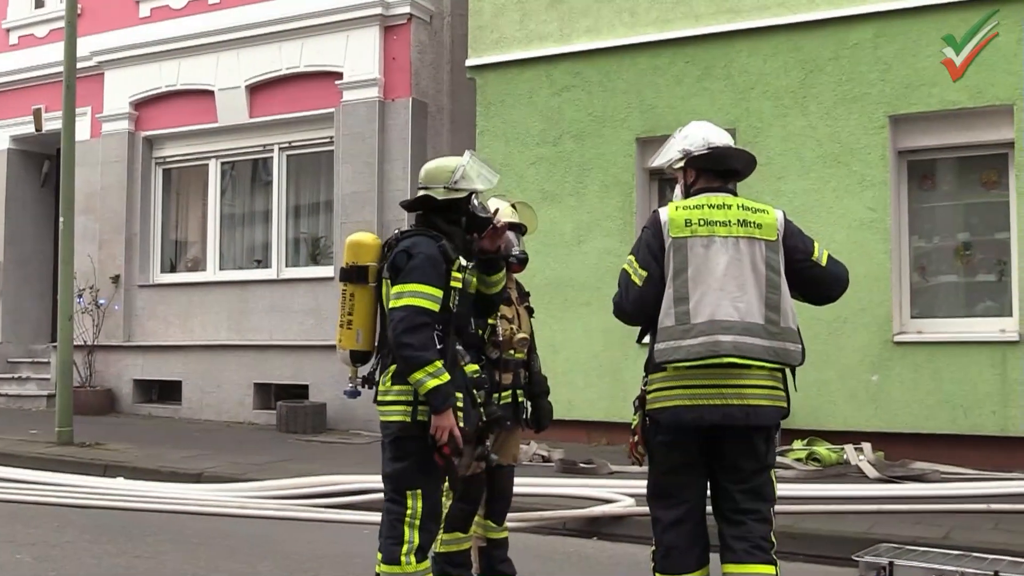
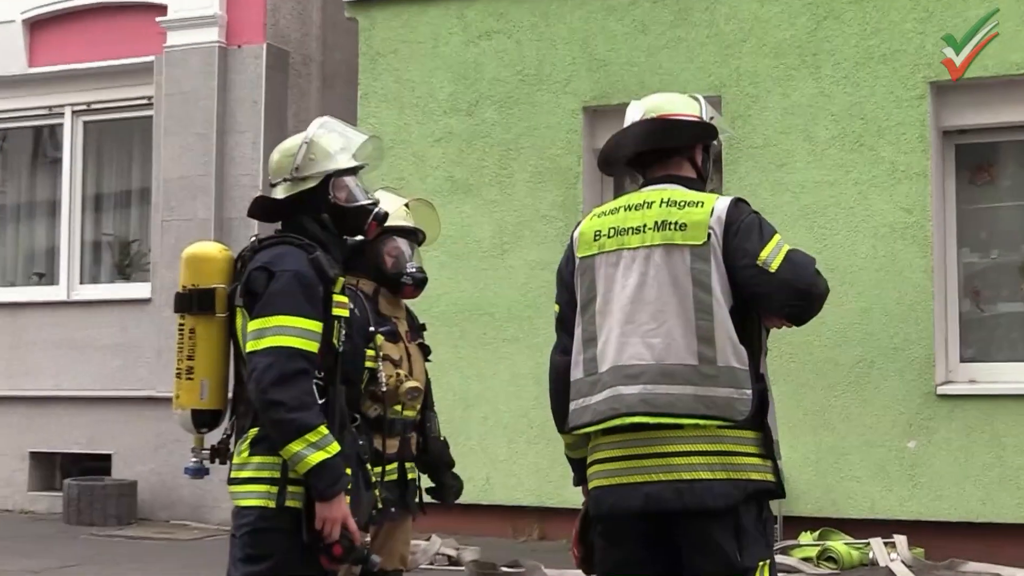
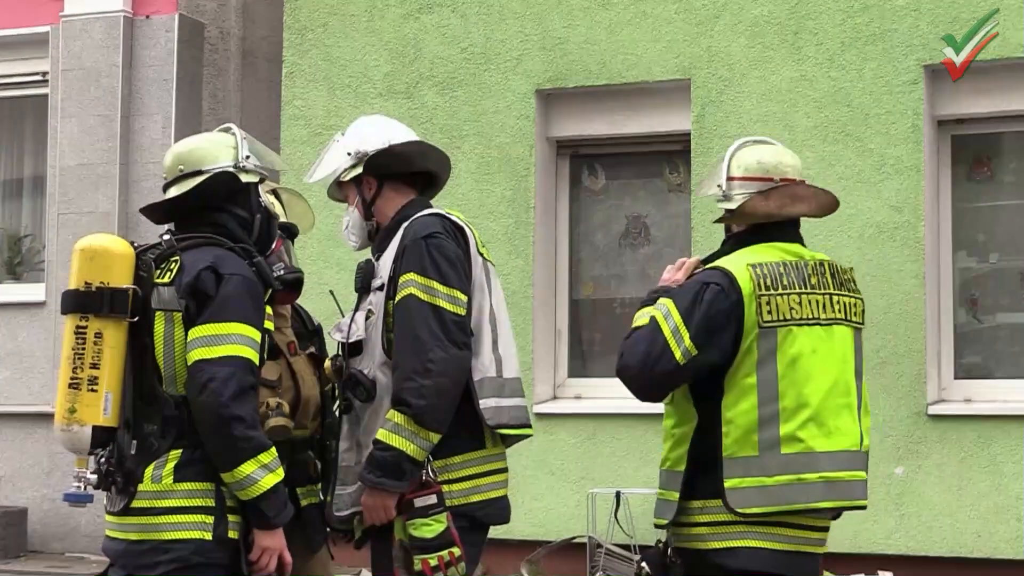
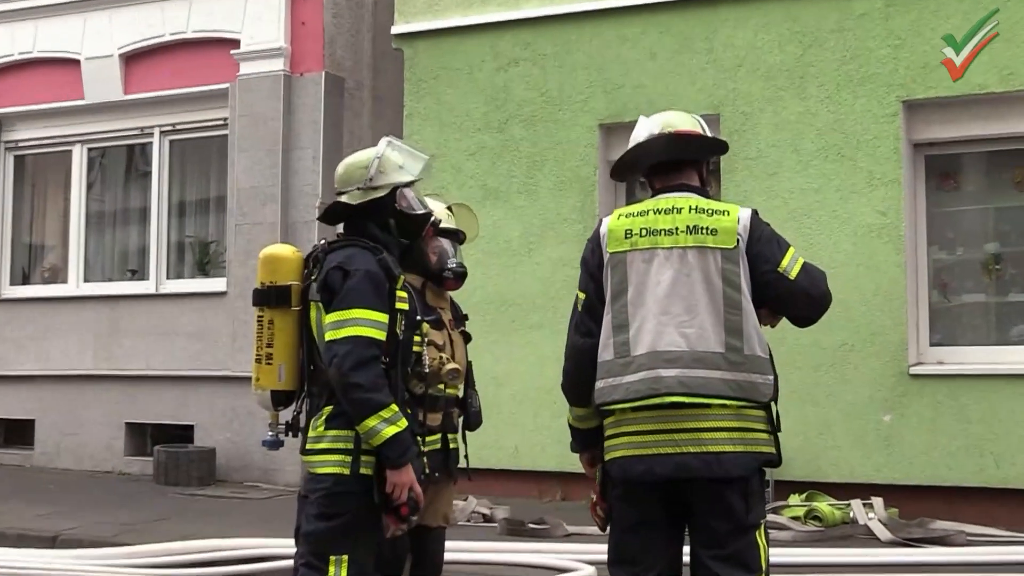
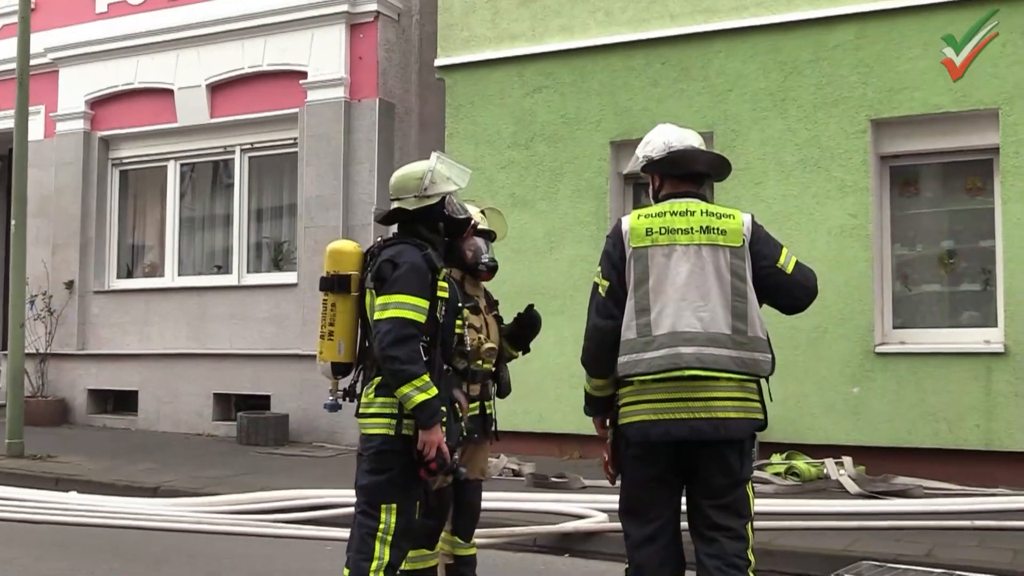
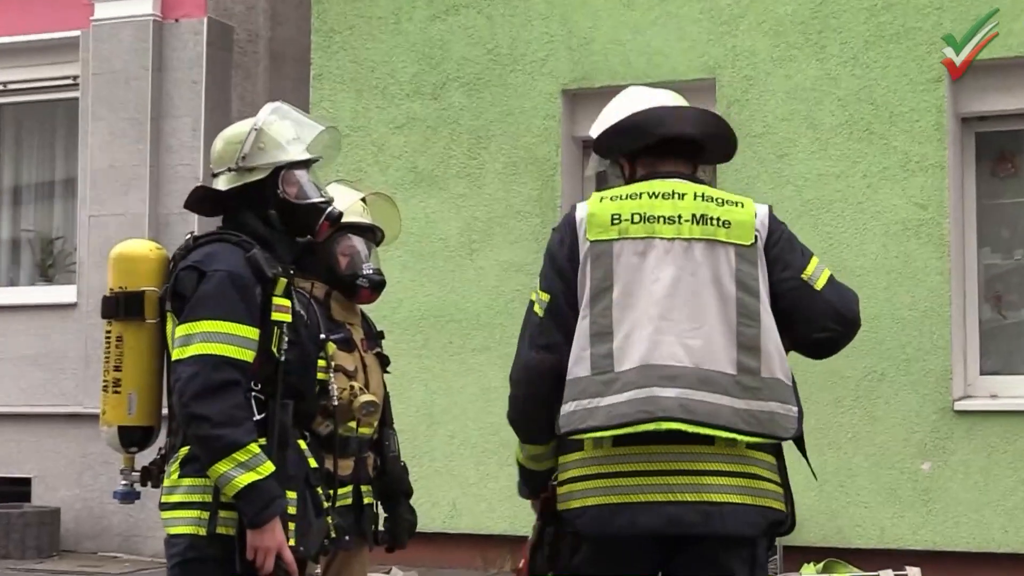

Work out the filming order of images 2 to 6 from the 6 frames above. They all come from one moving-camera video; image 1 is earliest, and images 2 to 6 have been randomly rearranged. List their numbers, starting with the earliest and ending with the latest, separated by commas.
5, 4, 2, 6, 3
